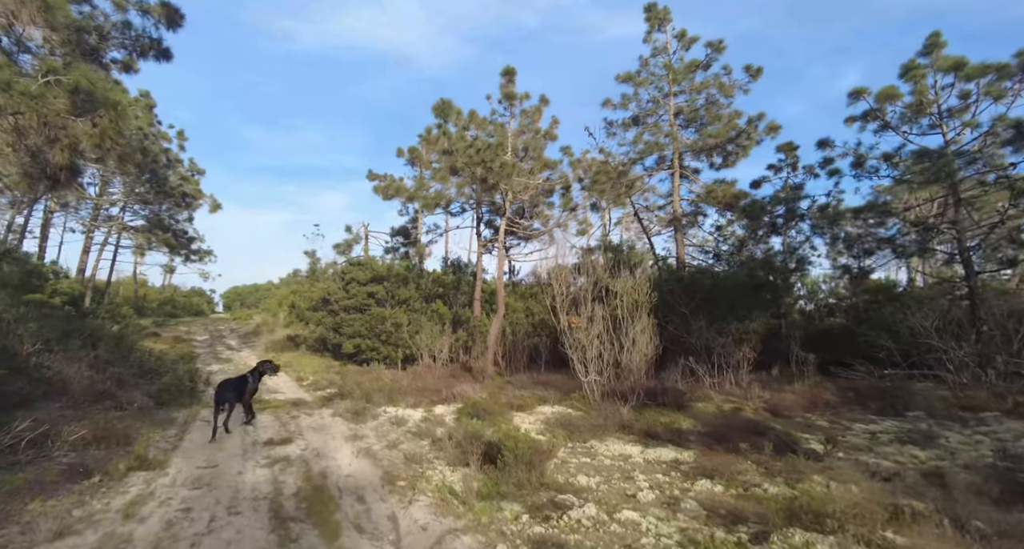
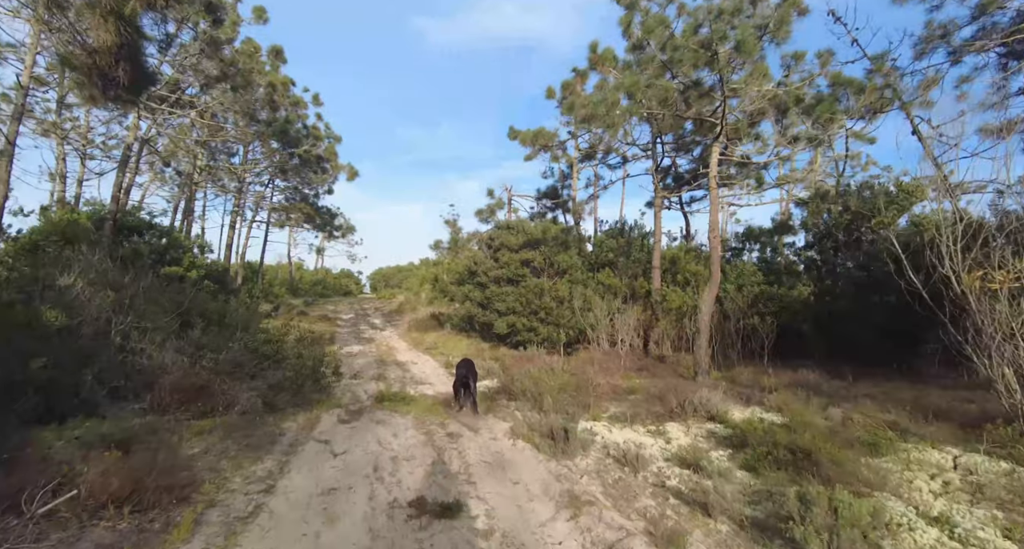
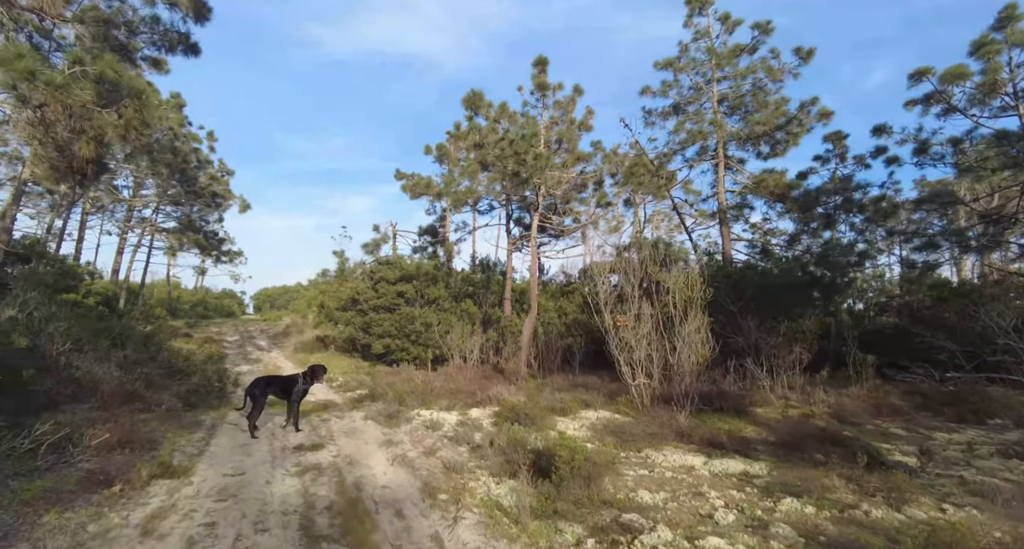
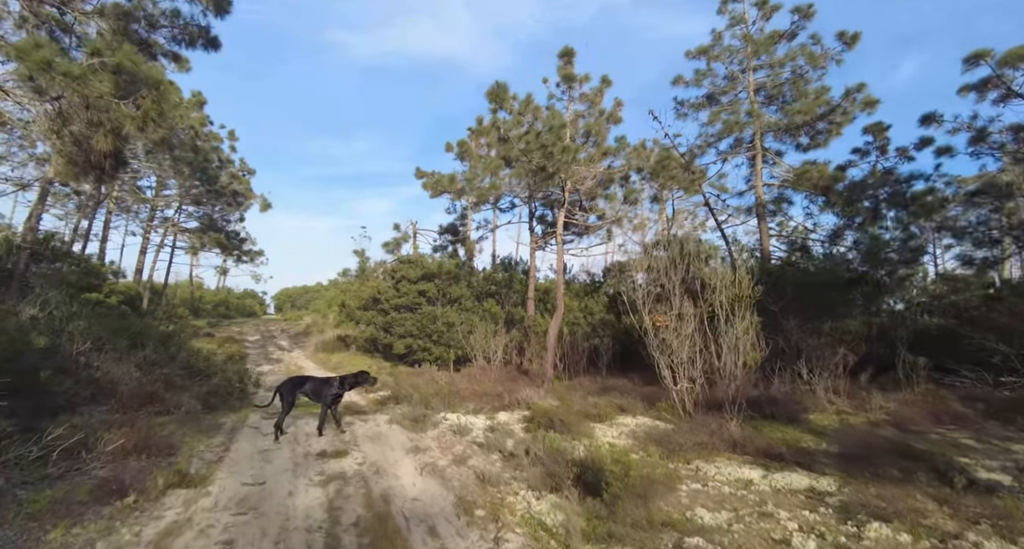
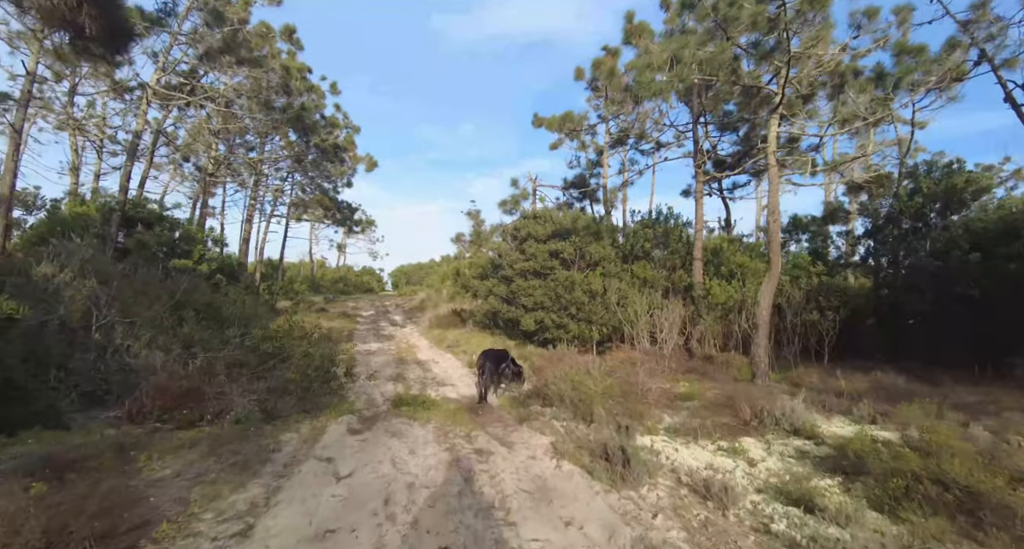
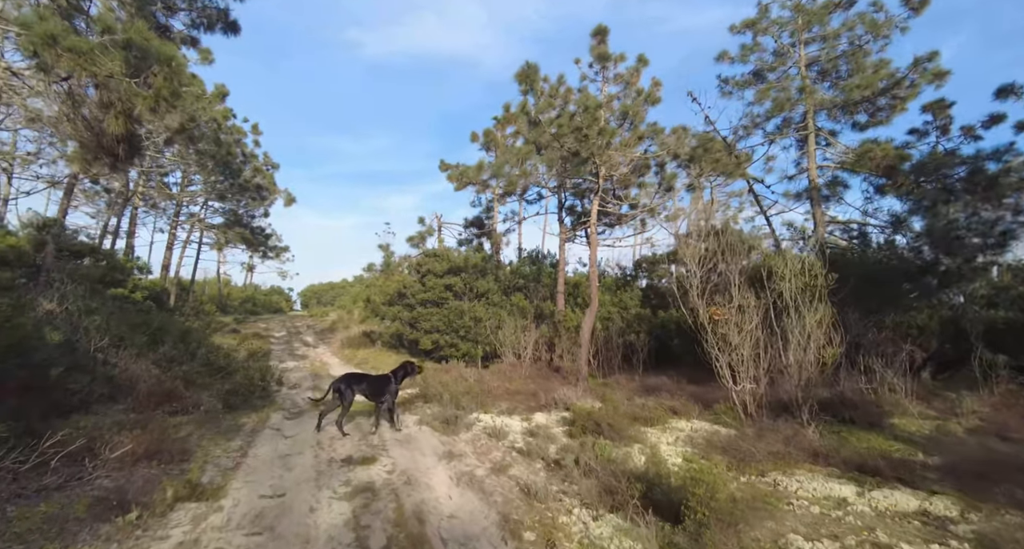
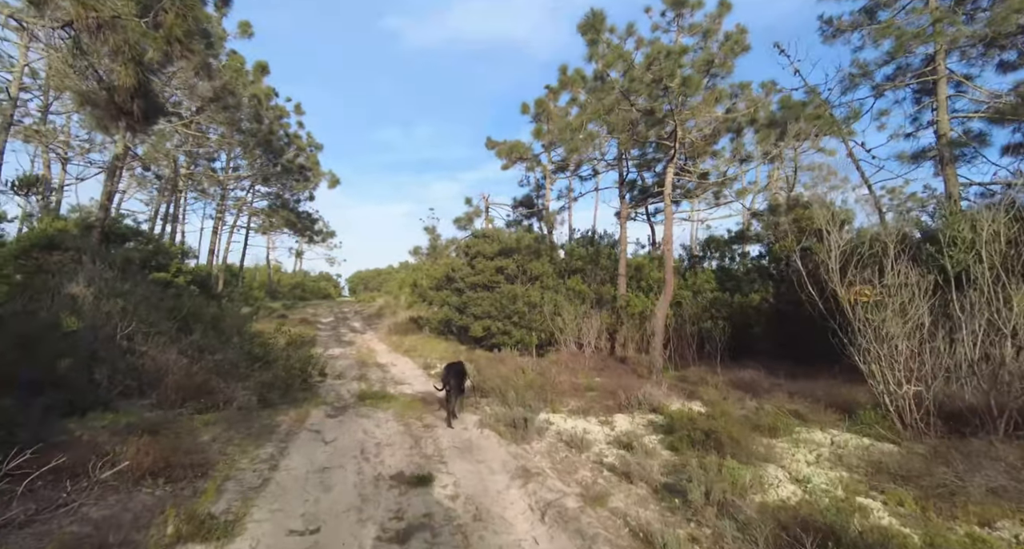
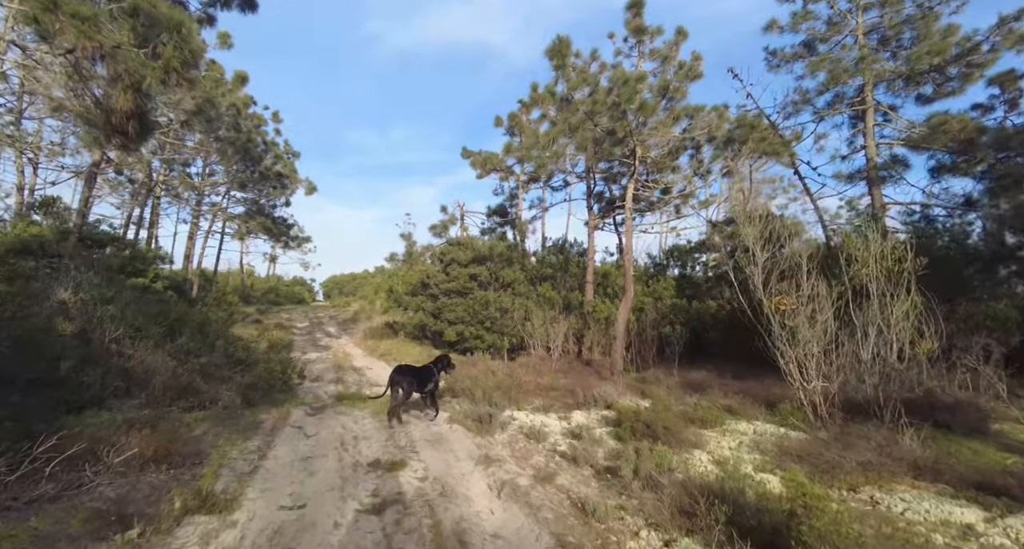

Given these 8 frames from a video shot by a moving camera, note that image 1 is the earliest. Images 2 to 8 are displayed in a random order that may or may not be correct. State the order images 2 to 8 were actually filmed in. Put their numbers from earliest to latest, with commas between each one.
3, 4, 6, 8, 7, 2, 5
